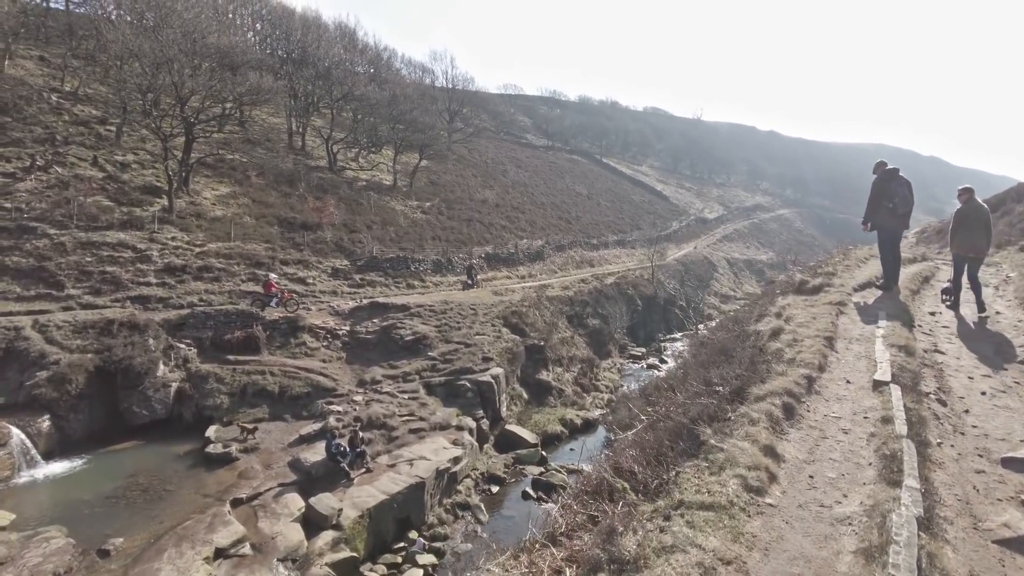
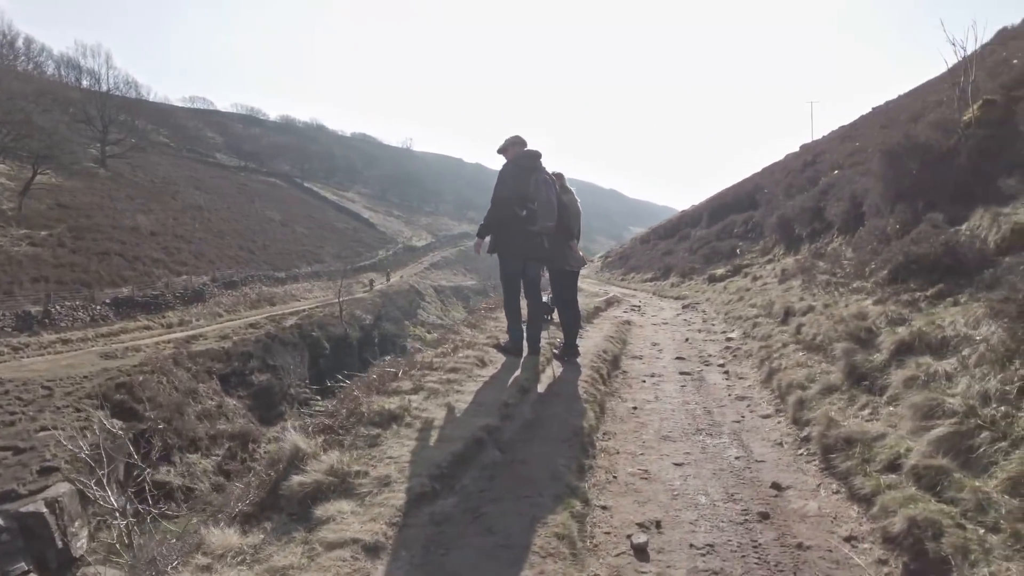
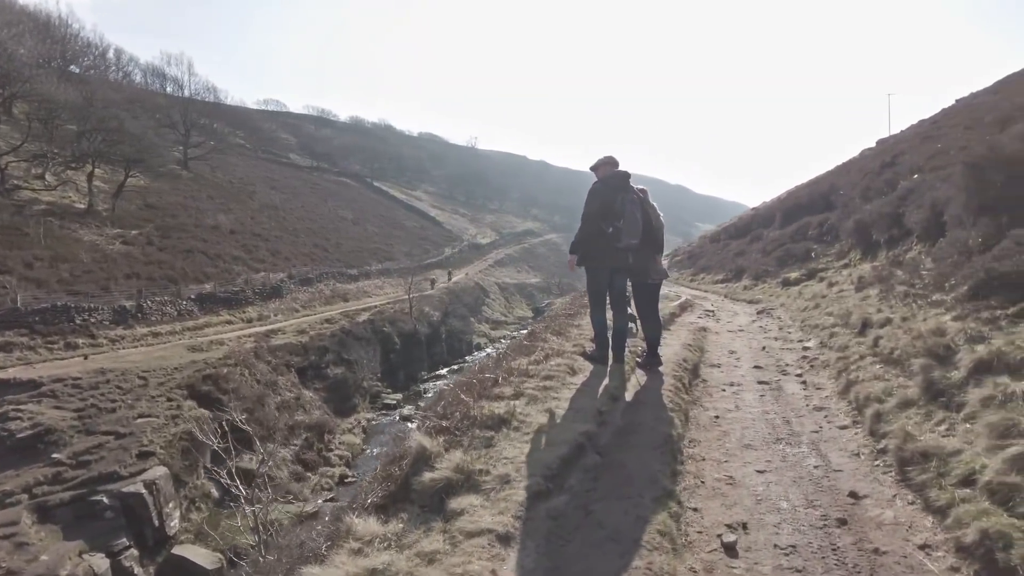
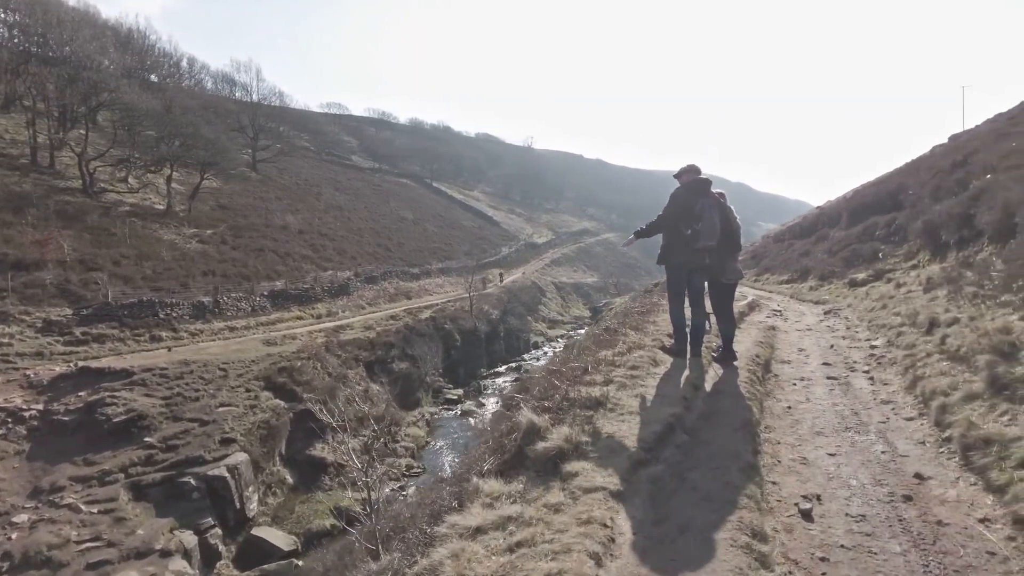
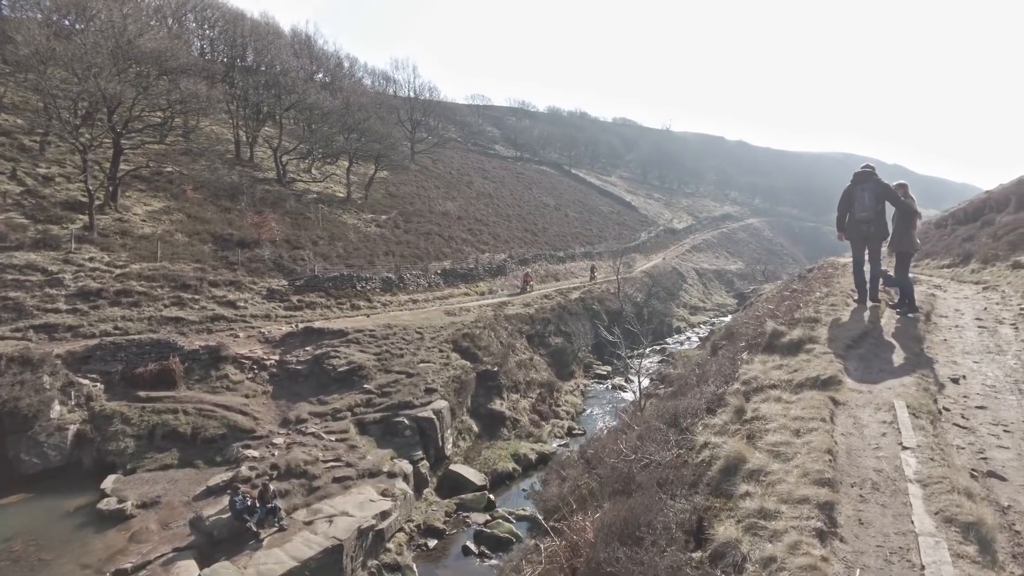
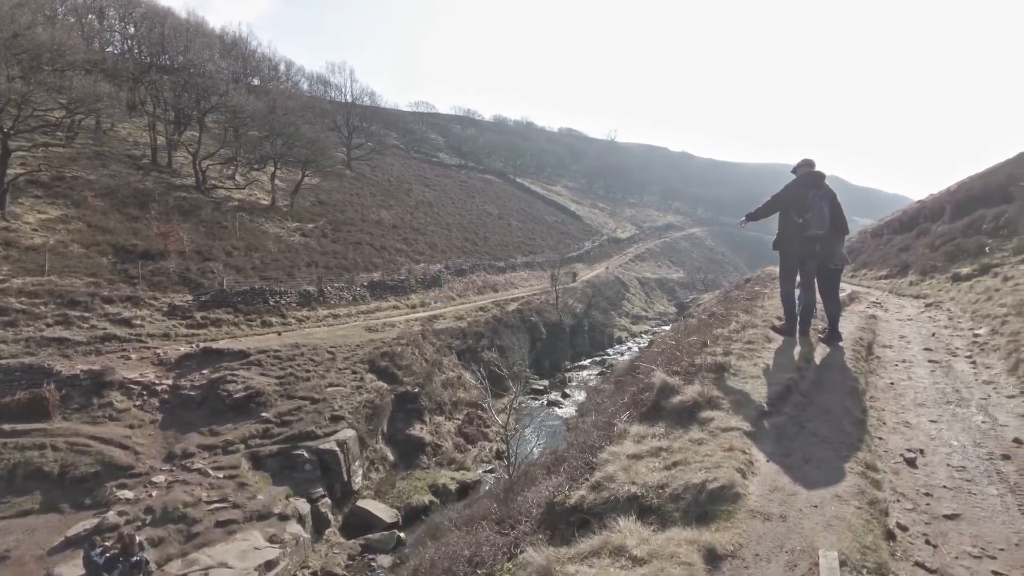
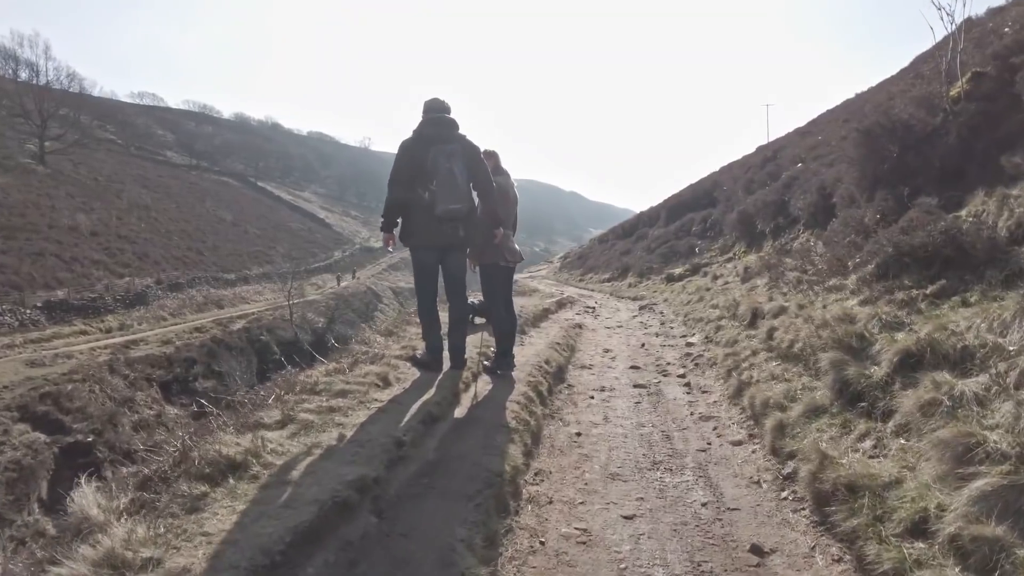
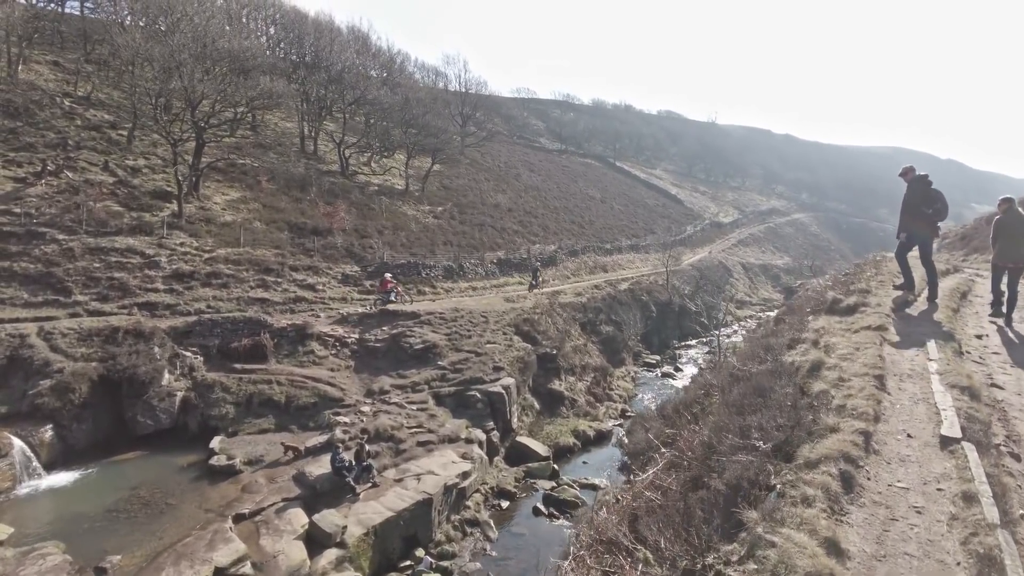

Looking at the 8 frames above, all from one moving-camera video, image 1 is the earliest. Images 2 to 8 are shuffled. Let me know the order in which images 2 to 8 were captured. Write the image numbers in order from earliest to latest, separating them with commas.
8, 5, 6, 4, 3, 2, 7
